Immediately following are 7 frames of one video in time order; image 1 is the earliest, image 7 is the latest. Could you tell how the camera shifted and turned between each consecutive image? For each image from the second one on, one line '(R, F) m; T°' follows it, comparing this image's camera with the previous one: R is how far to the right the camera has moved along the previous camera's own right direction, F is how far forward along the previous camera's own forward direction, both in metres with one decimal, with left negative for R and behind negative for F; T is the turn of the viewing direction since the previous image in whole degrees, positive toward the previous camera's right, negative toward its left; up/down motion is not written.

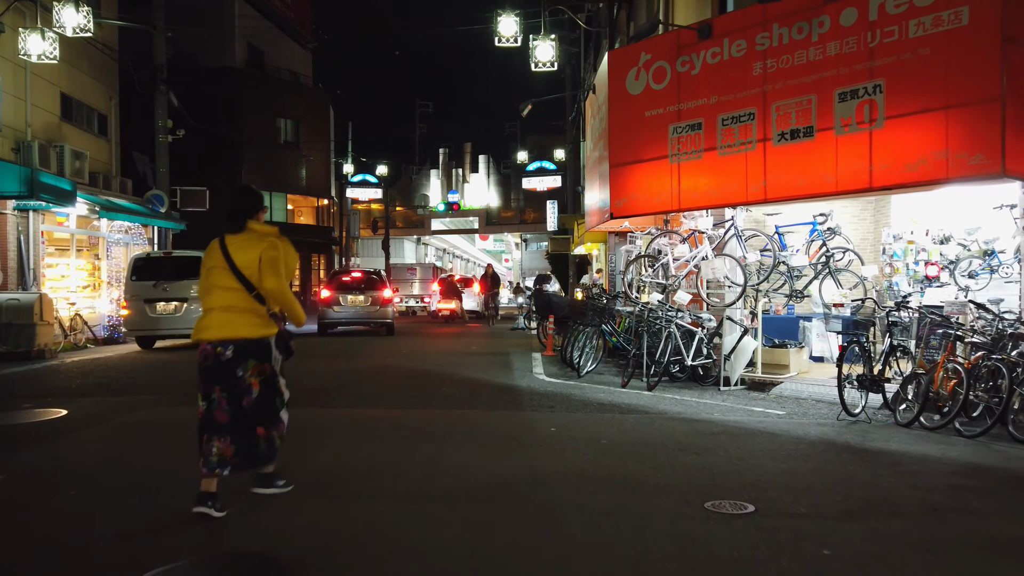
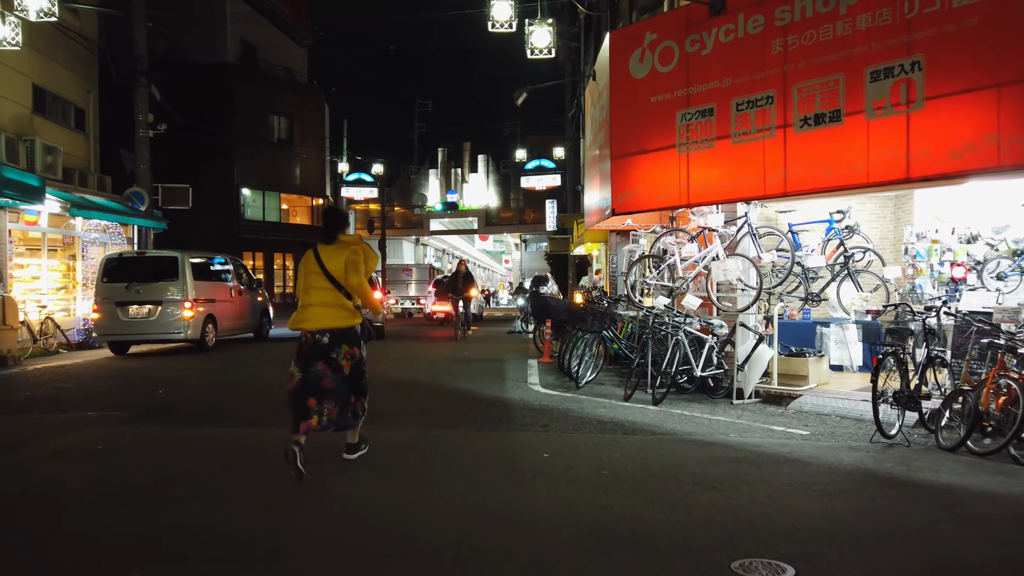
(+0.1, +0.9) m; 0°
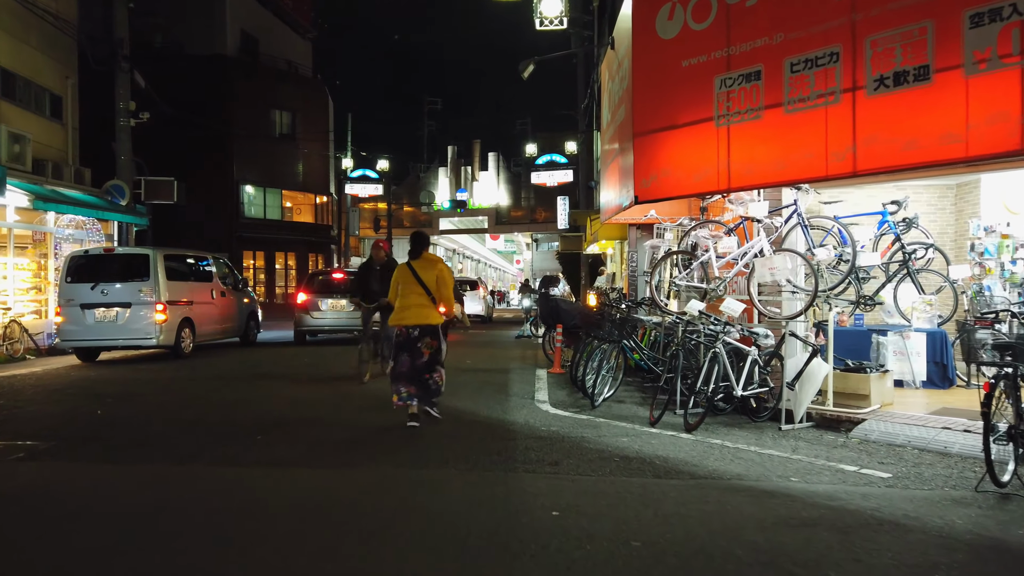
(+0.1, +1.5) m; -1°
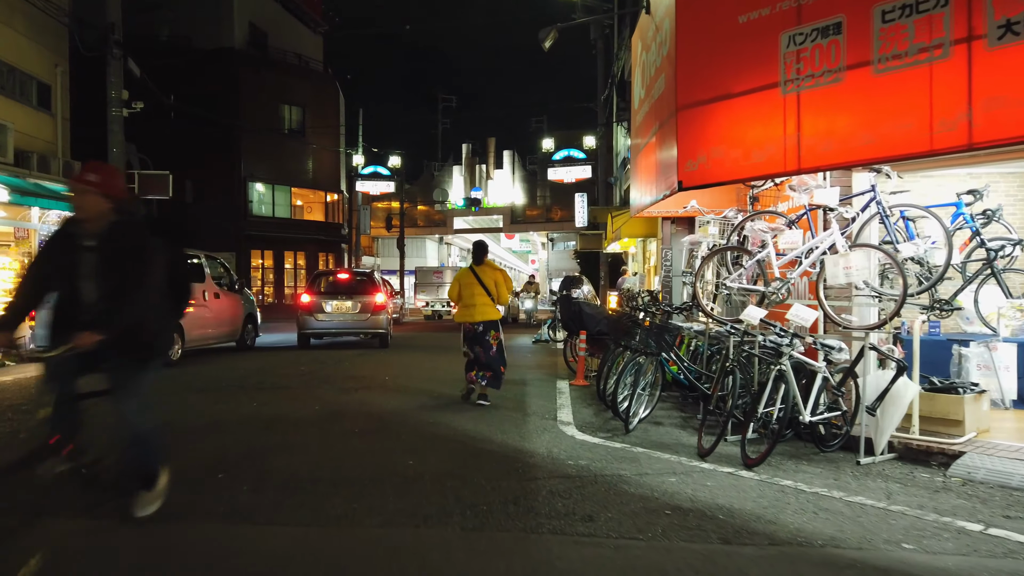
(0.0, +1.3) m; -1°
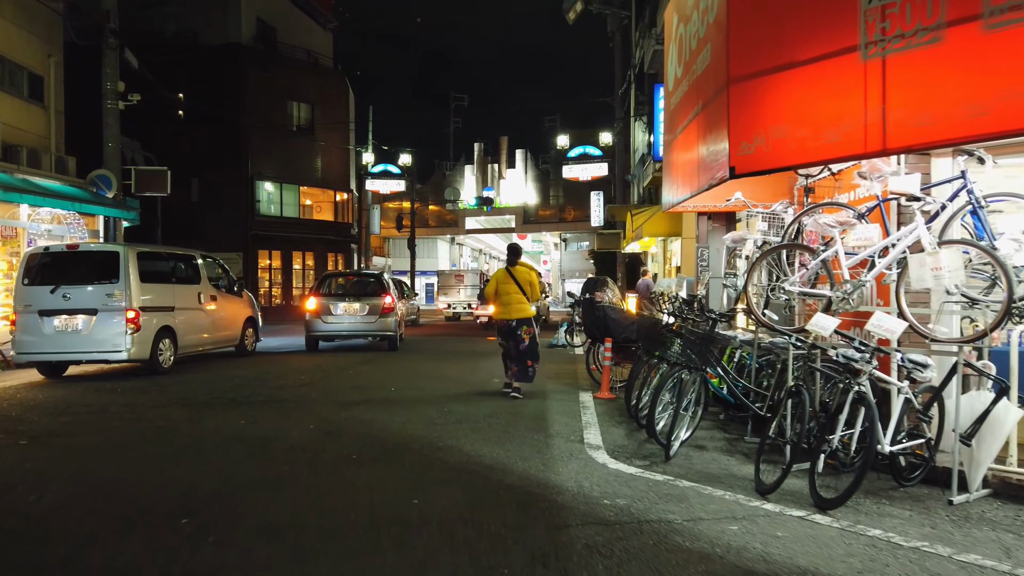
(-0.1, +1.0) m; -1°
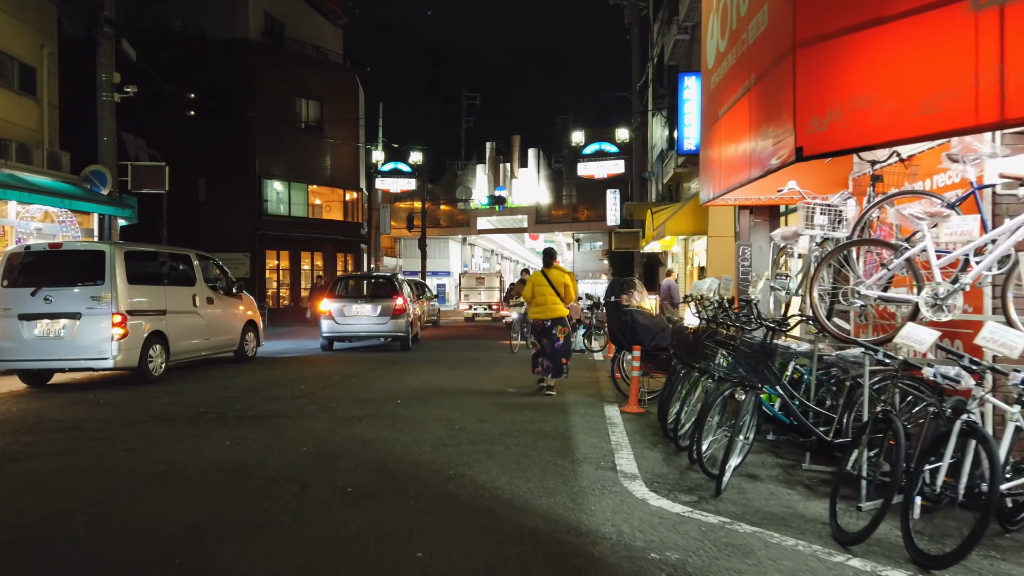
(-0.1, +0.9) m; -1°
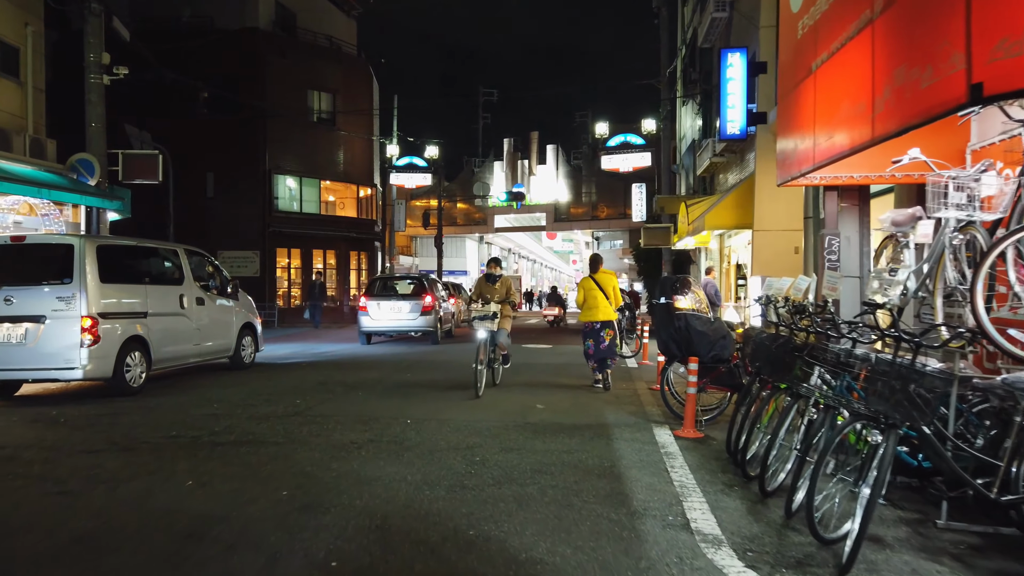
(-0.1, +1.4) m; -1°
